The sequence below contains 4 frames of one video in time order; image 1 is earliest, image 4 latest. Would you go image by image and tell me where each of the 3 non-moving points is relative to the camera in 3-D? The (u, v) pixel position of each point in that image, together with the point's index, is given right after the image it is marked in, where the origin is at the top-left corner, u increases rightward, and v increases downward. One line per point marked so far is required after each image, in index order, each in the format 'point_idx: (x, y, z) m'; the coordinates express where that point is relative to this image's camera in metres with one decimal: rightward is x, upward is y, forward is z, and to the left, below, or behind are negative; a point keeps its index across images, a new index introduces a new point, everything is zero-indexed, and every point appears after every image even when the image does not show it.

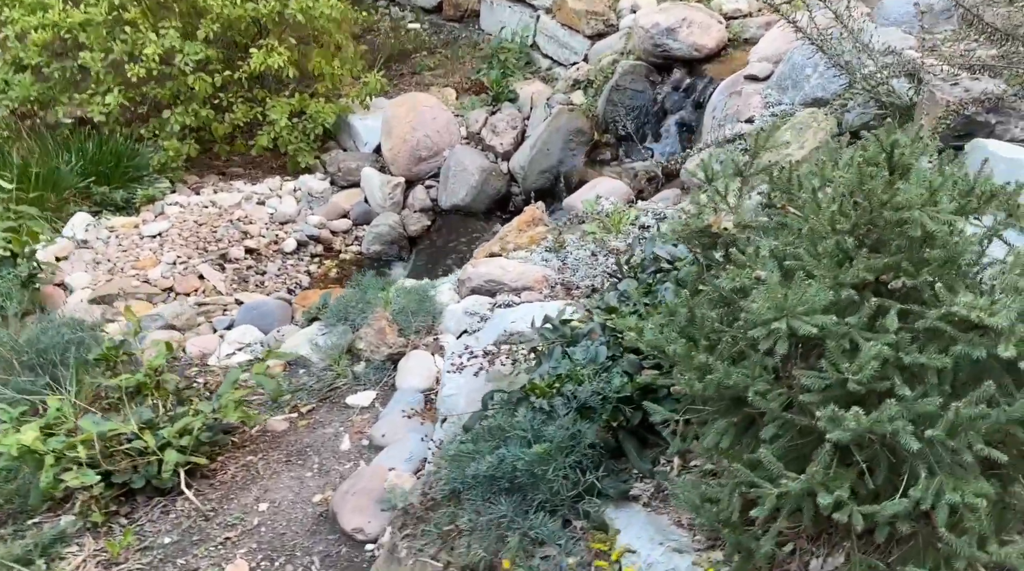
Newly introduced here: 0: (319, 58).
0: (-1.1, +1.3, +6.2) m
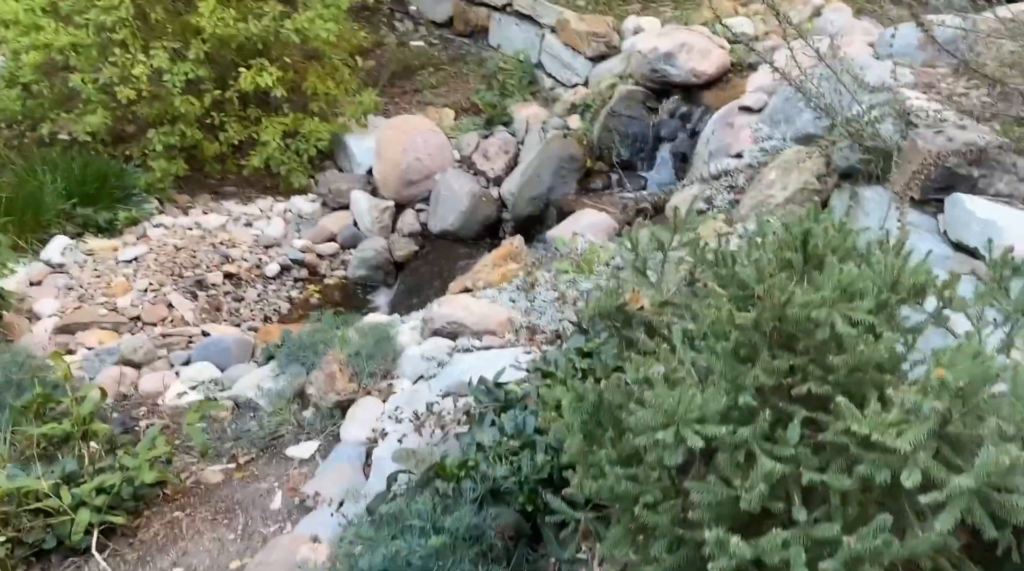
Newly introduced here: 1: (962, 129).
0: (-1.1, +1.2, +6.1) m
1: (+1.3, +0.4, +3.1) m
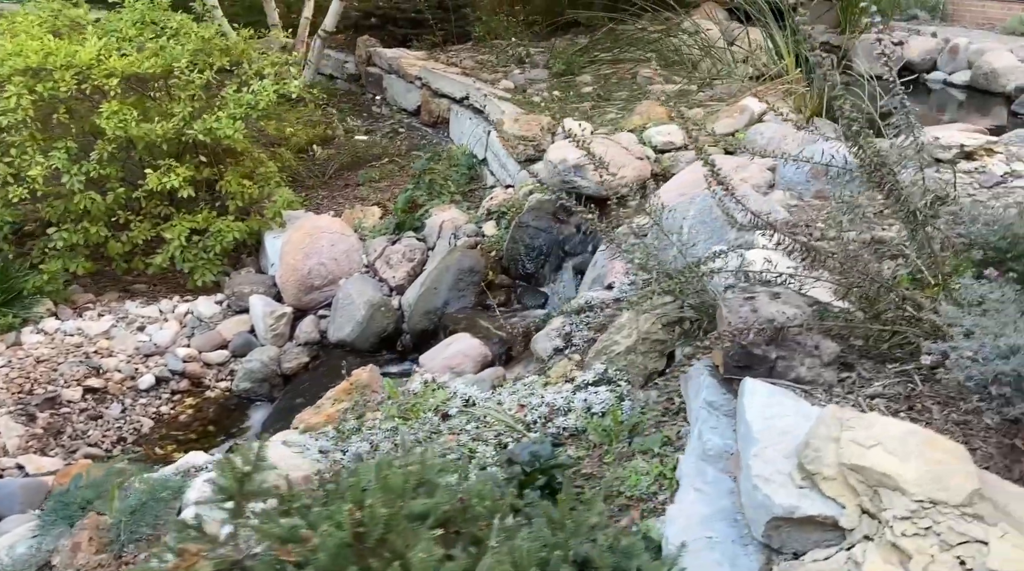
0: (-1.6, +0.6, +5.9) m
1: (+0.7, 0.0, +2.7) m
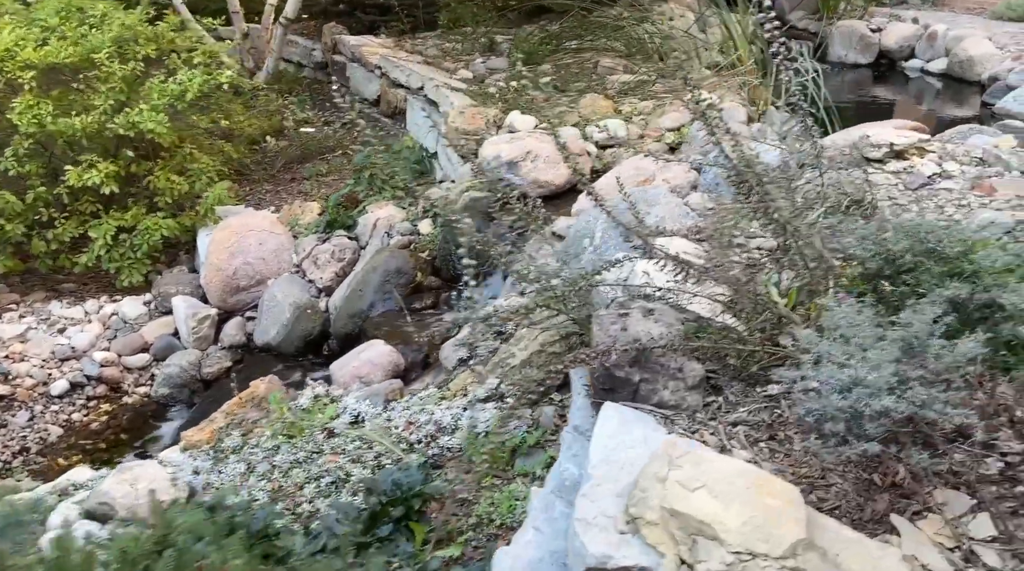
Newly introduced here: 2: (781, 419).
0: (-1.9, +0.6, +5.8) m
1: (+0.3, -0.1, +2.6) m
2: (+0.6, -0.3, +2.5) m
